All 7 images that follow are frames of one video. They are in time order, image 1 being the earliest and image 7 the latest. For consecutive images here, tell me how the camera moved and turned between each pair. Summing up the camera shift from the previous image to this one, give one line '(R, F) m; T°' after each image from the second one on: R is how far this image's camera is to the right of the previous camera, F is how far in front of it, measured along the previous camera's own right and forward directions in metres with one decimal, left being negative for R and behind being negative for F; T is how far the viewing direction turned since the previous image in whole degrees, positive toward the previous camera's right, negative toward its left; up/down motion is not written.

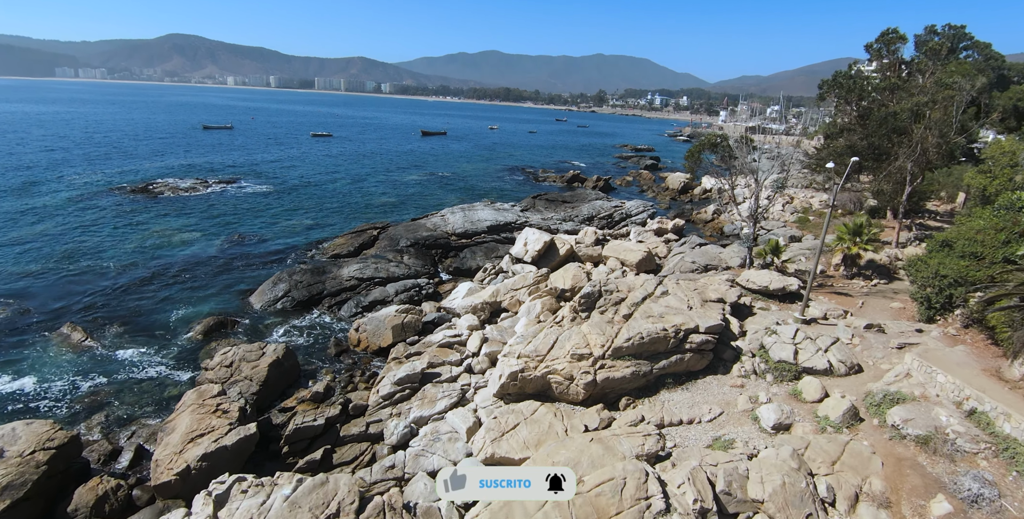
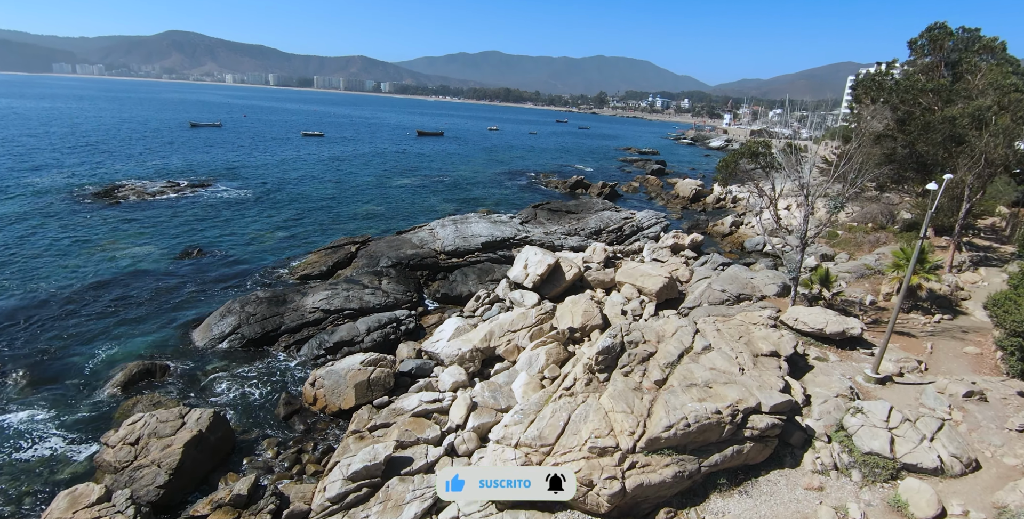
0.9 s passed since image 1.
(0.0, +4.0) m; 0°
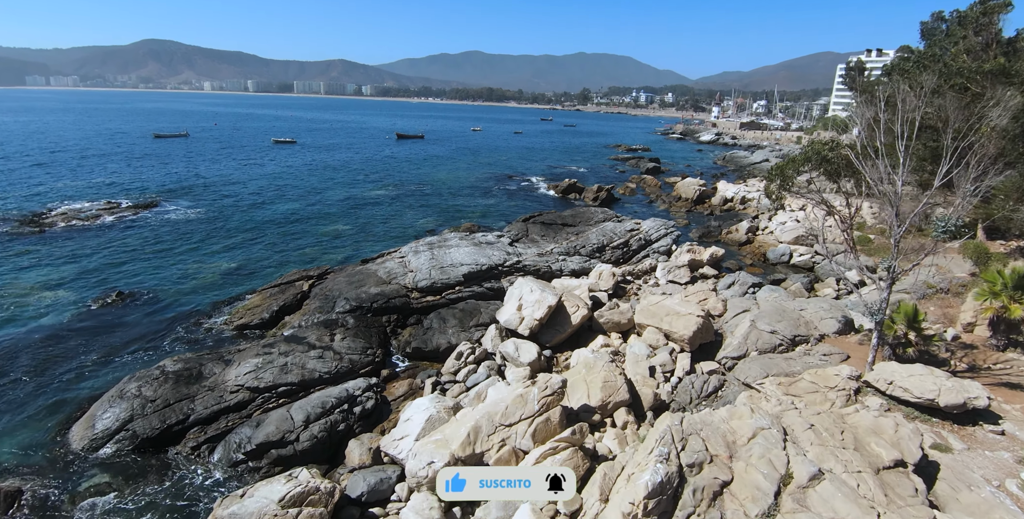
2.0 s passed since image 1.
(0.0, +5.1) m; +1°
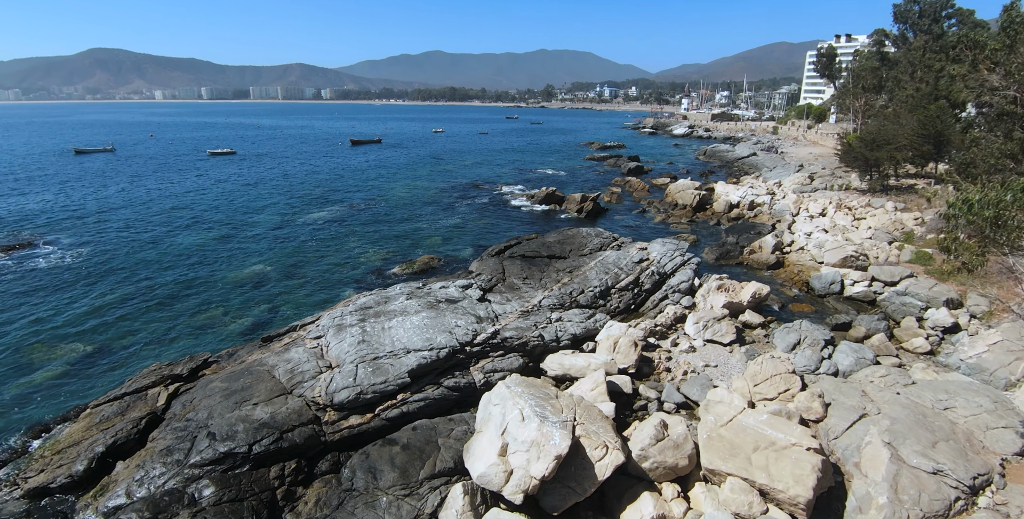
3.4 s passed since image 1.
(+0.1, +7.8) m; +3°
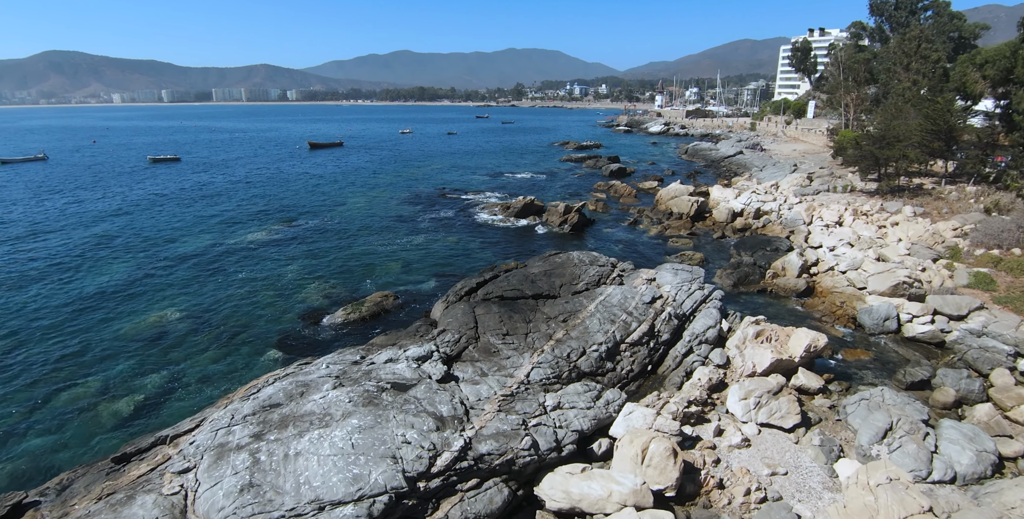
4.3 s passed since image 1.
(0.0, +5.5) m; +3°
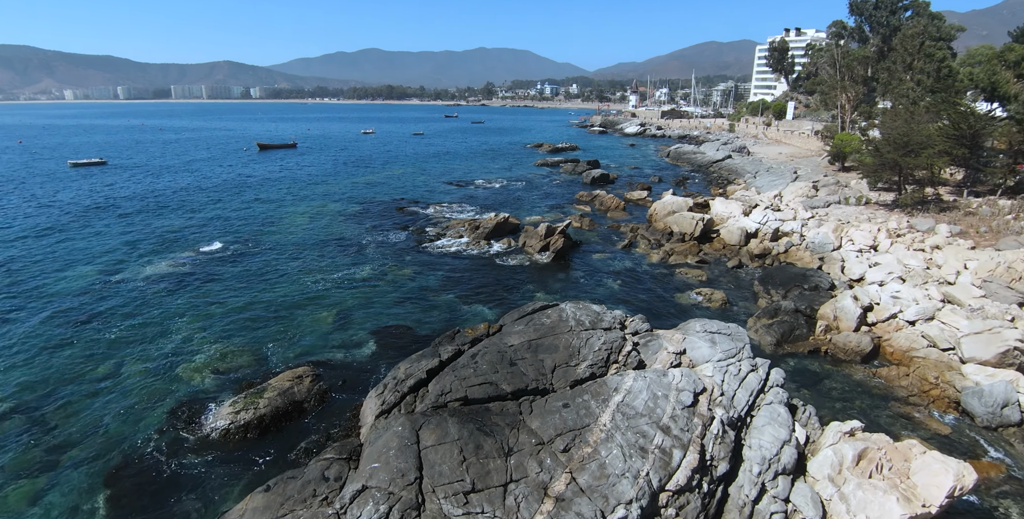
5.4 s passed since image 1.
(+0.1, +6.4) m; +3°
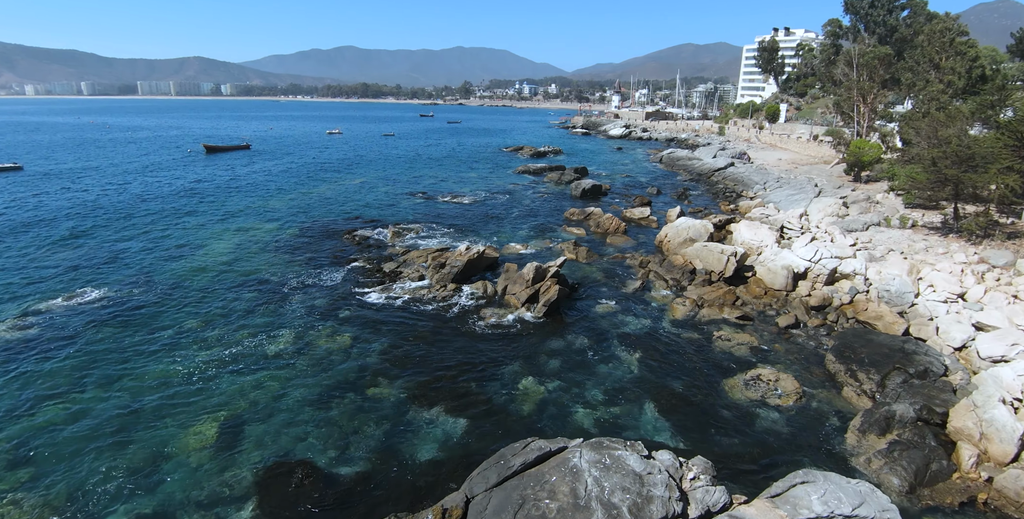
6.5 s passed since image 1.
(+0.1, +7.1) m; +2°
